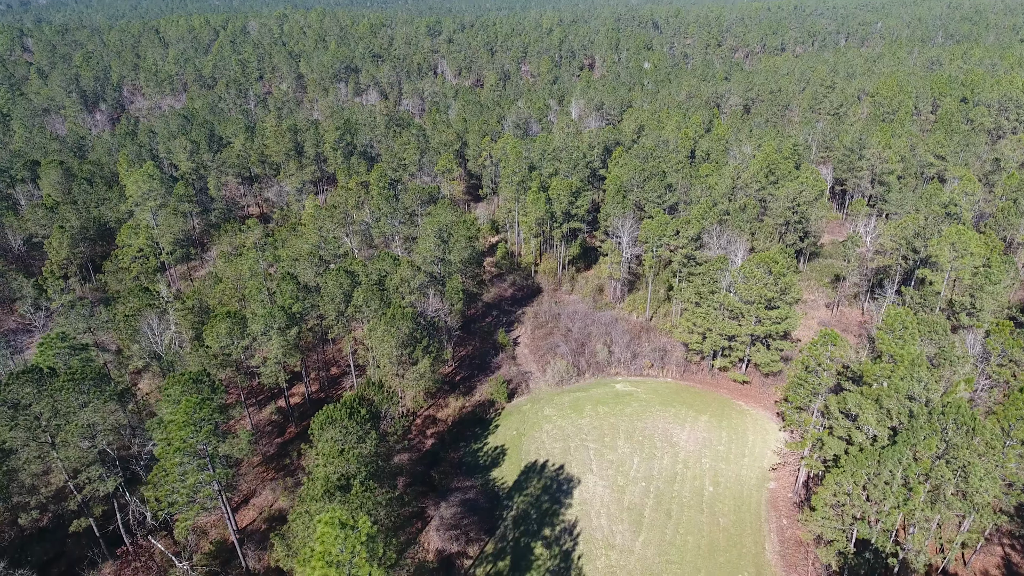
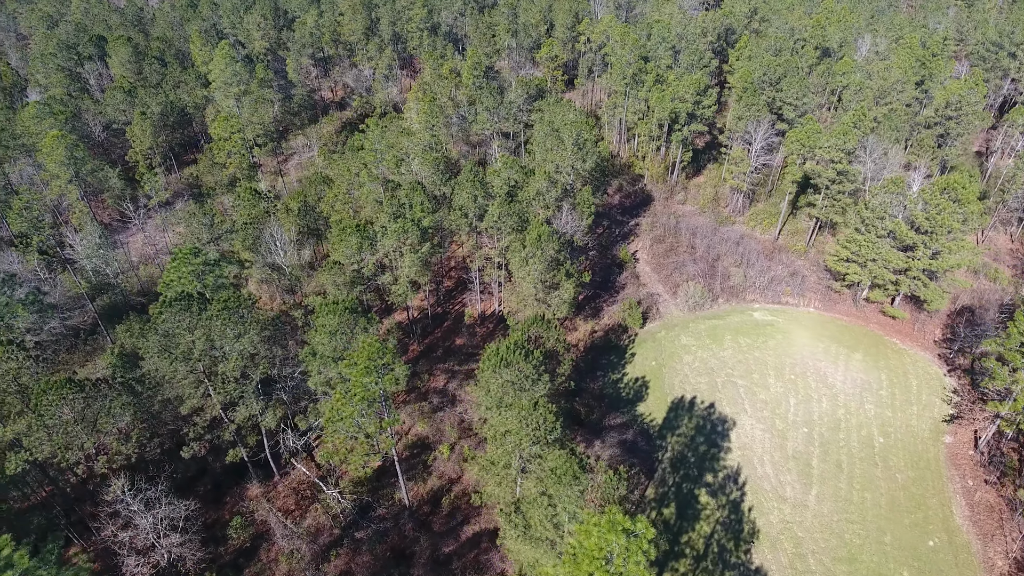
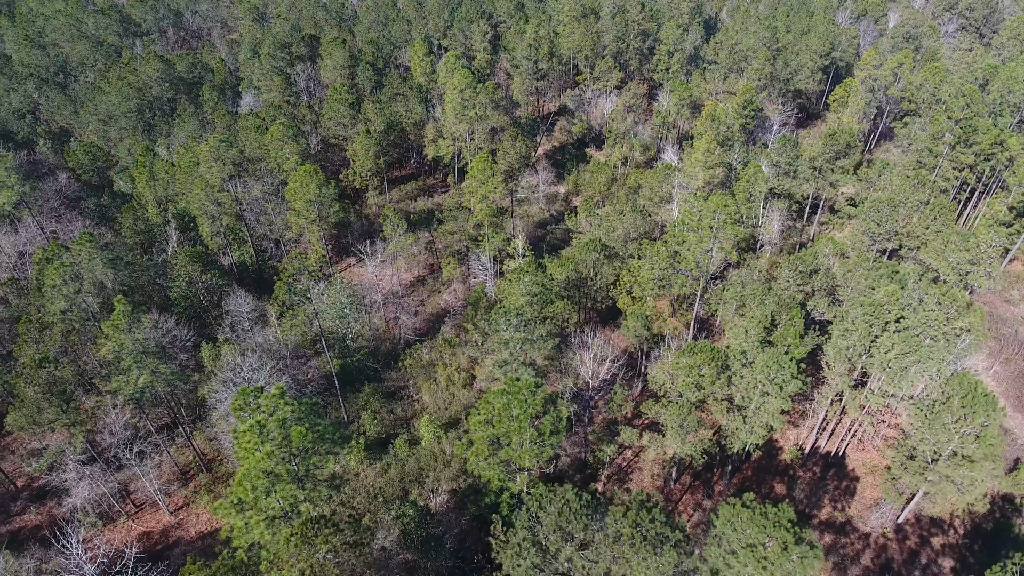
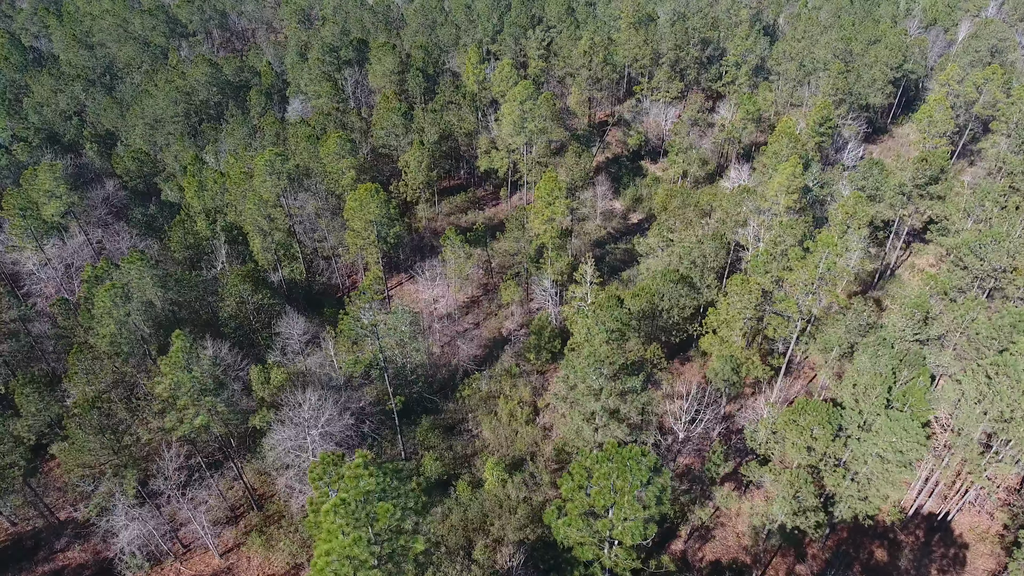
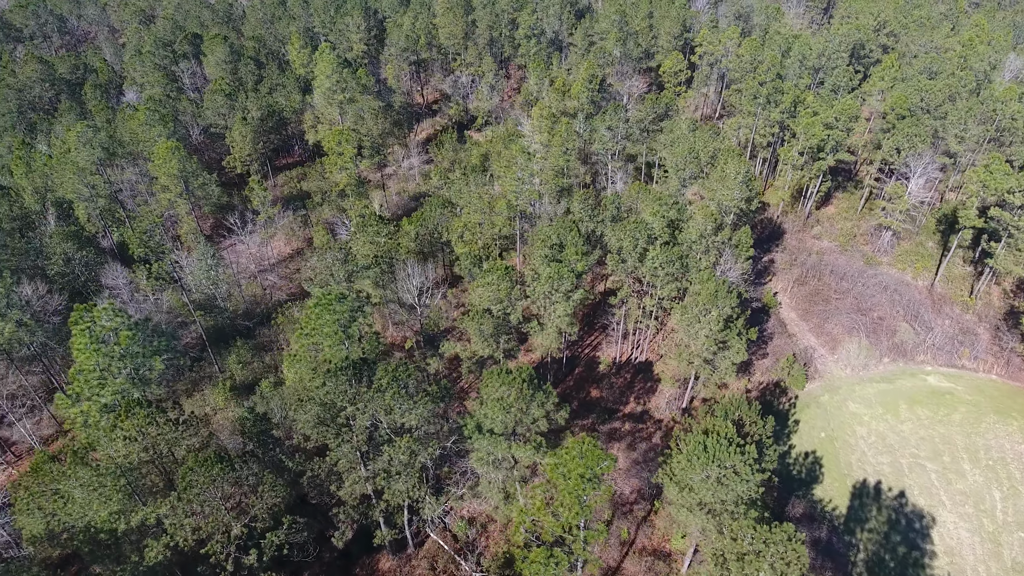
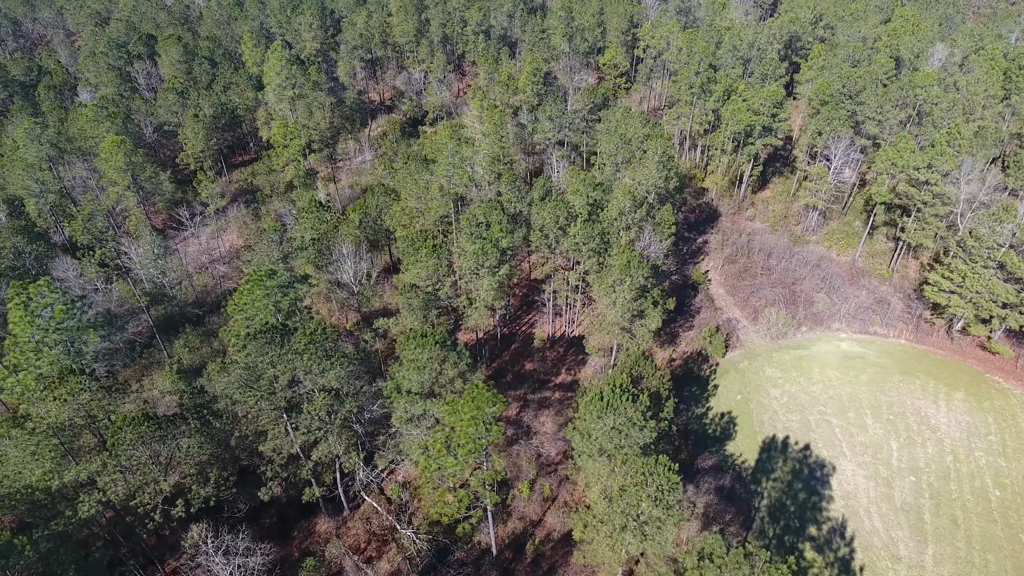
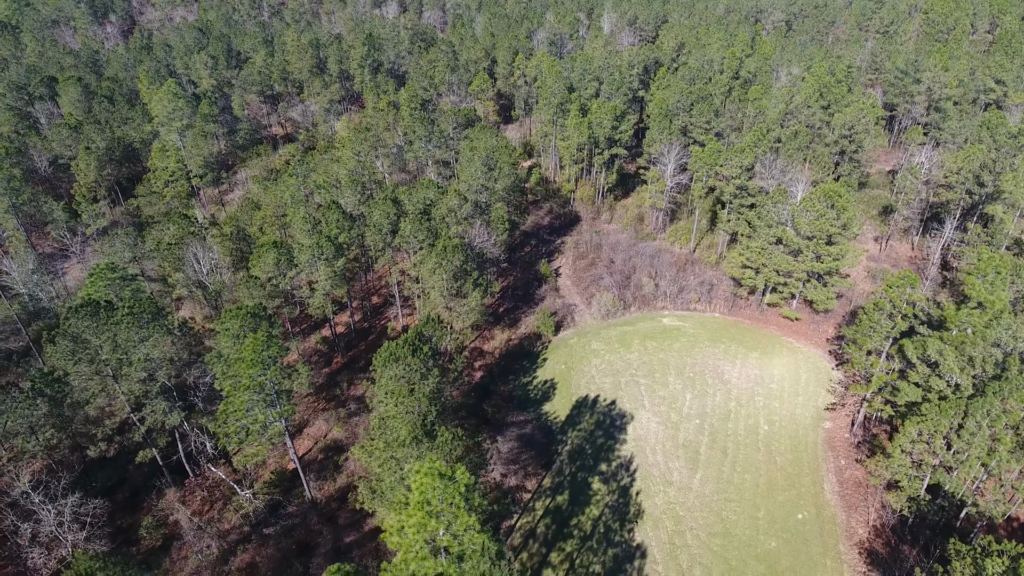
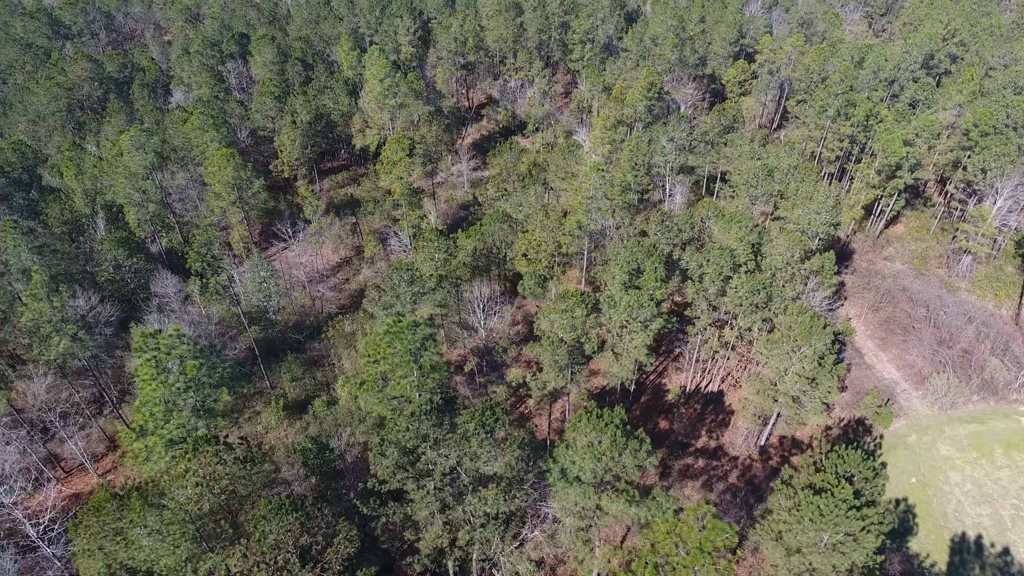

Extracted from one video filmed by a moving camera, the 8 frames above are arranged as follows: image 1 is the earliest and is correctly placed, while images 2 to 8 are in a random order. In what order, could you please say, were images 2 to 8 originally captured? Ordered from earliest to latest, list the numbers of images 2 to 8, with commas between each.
7, 2, 6, 5, 8, 3, 4
